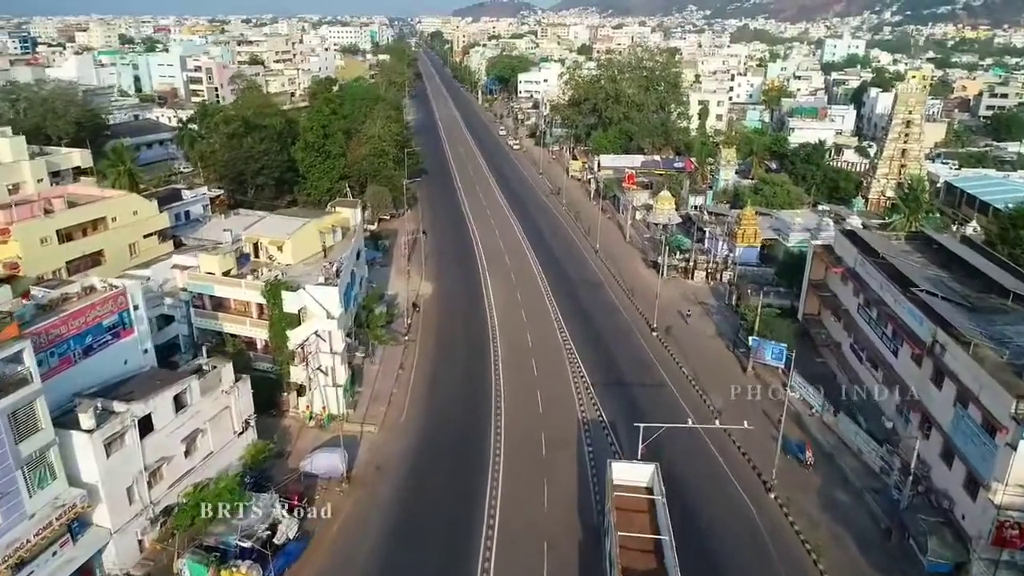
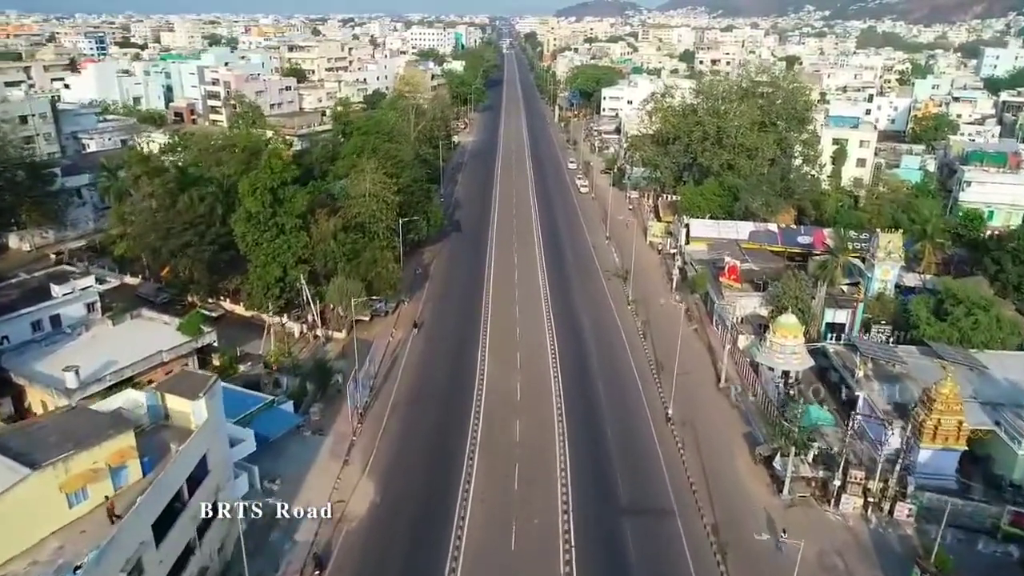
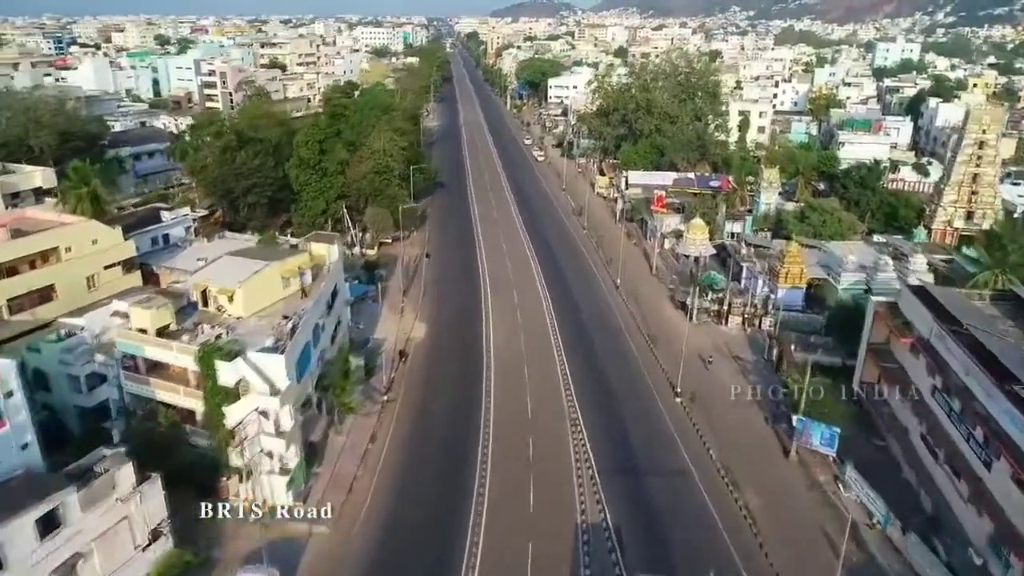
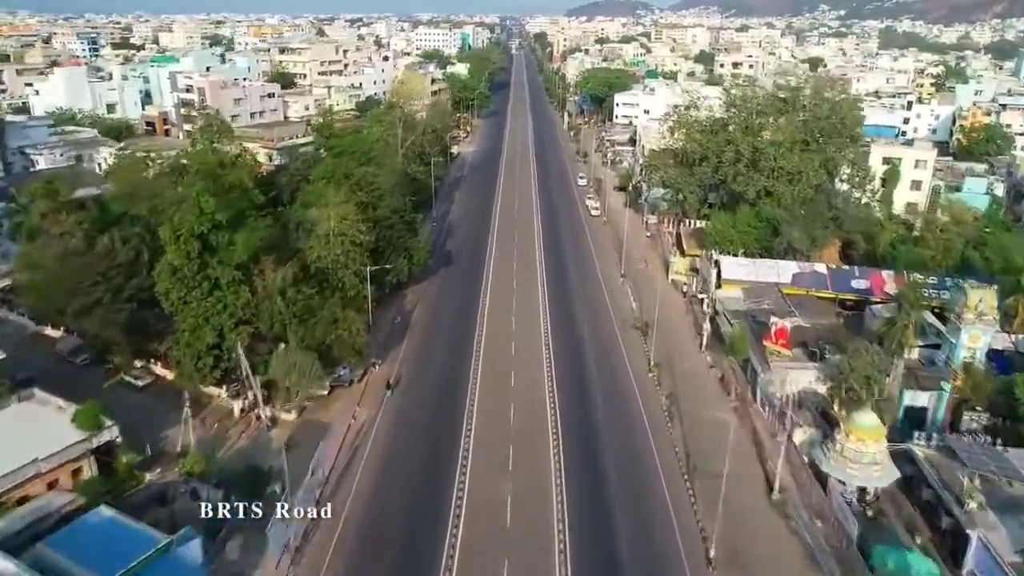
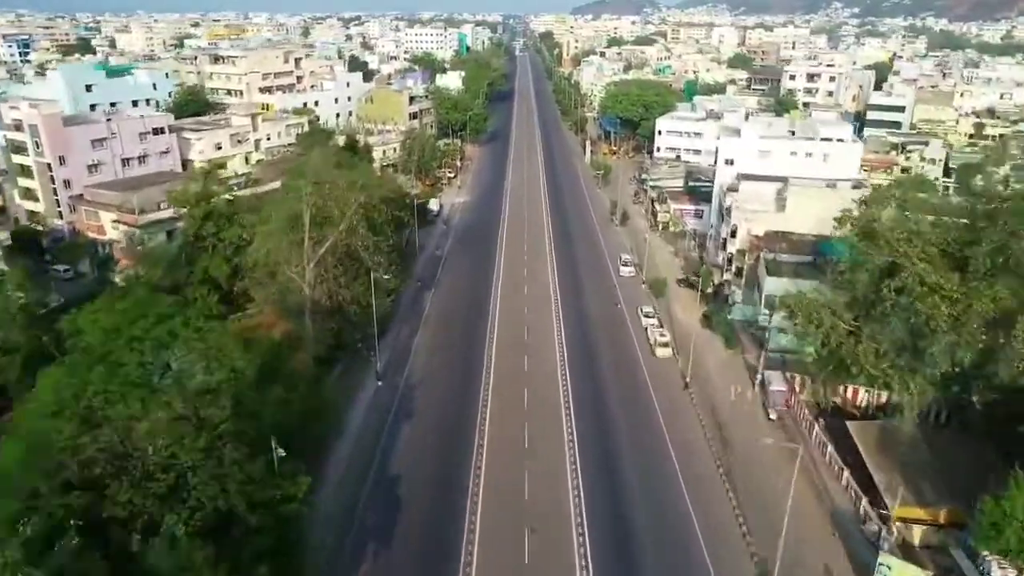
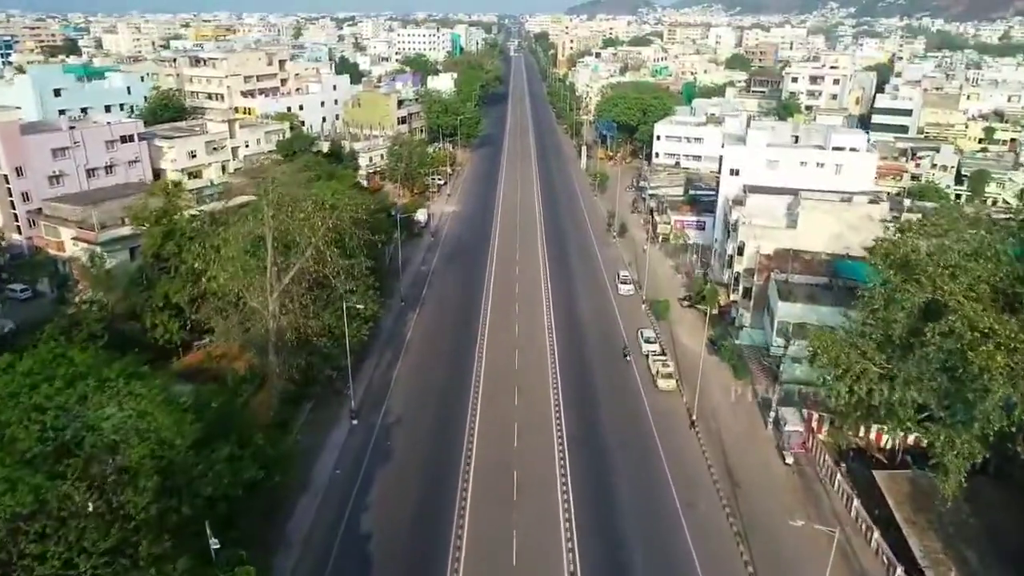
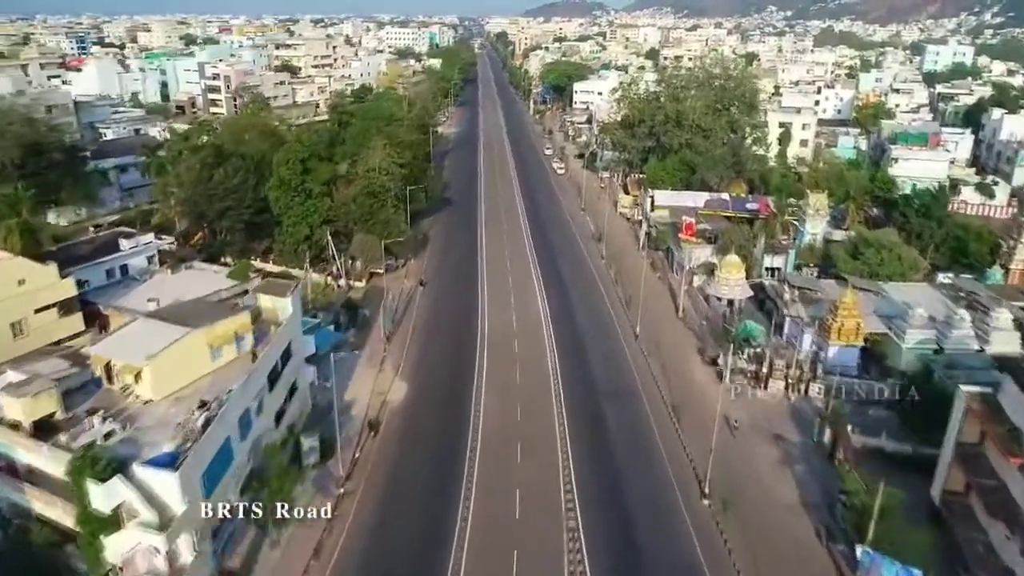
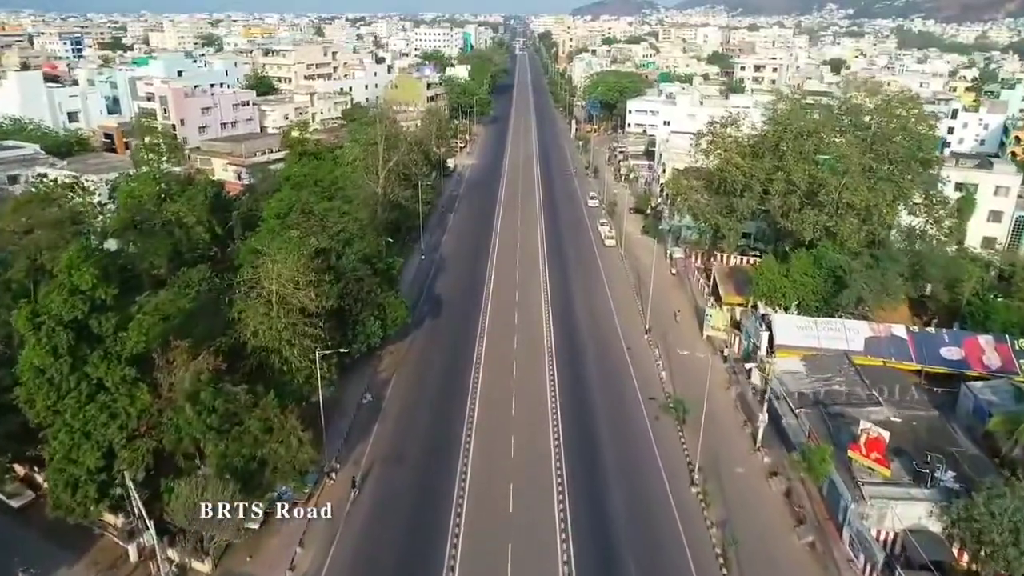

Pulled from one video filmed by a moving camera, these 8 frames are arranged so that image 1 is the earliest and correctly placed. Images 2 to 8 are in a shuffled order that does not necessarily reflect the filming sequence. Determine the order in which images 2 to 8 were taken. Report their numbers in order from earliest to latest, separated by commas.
3, 7, 2, 4, 8, 5, 6
